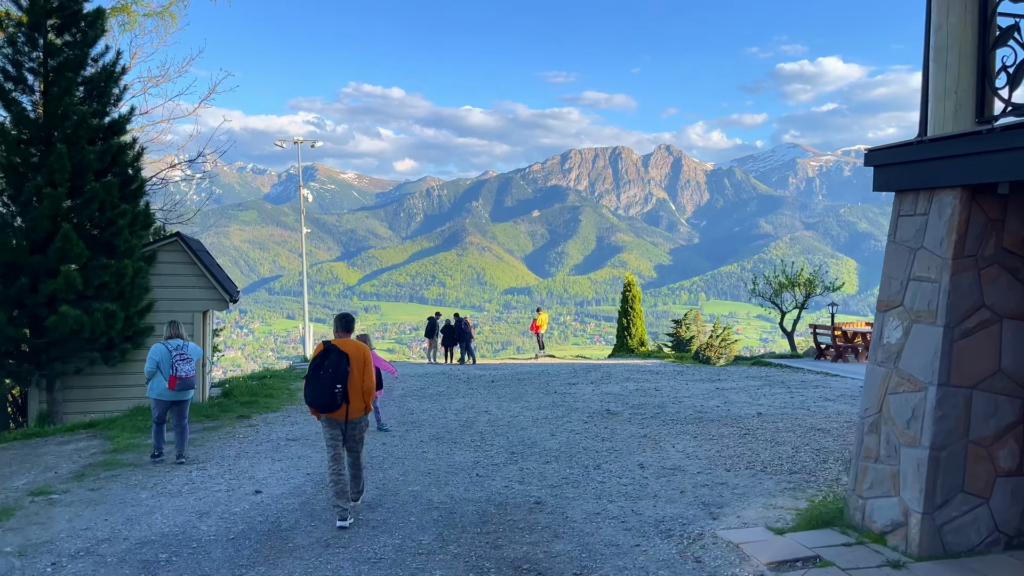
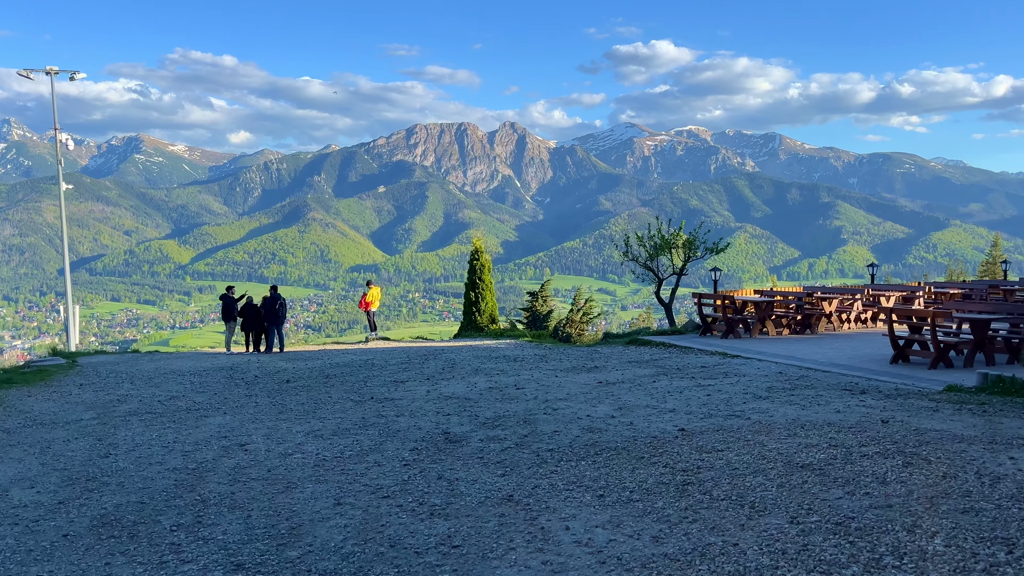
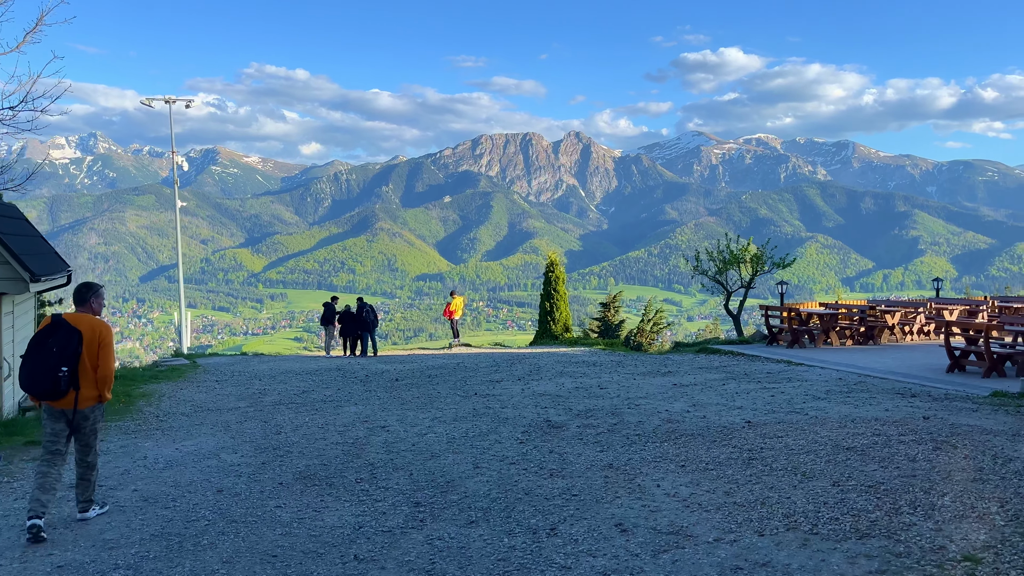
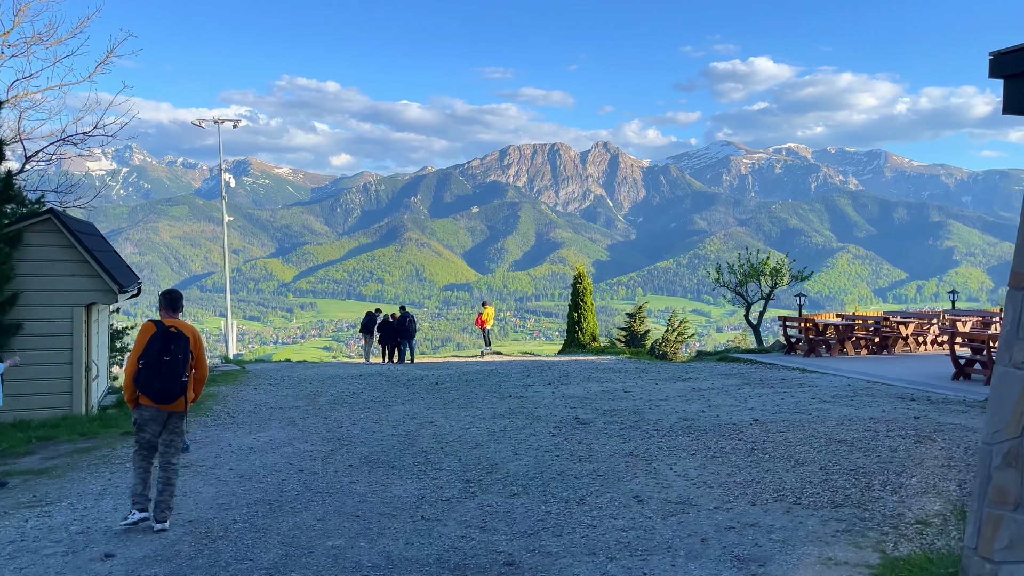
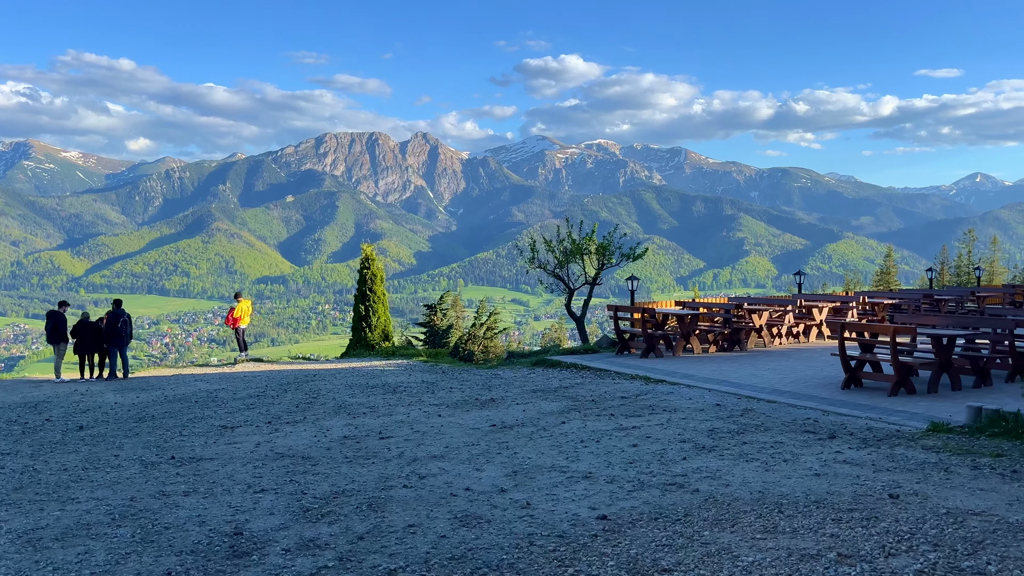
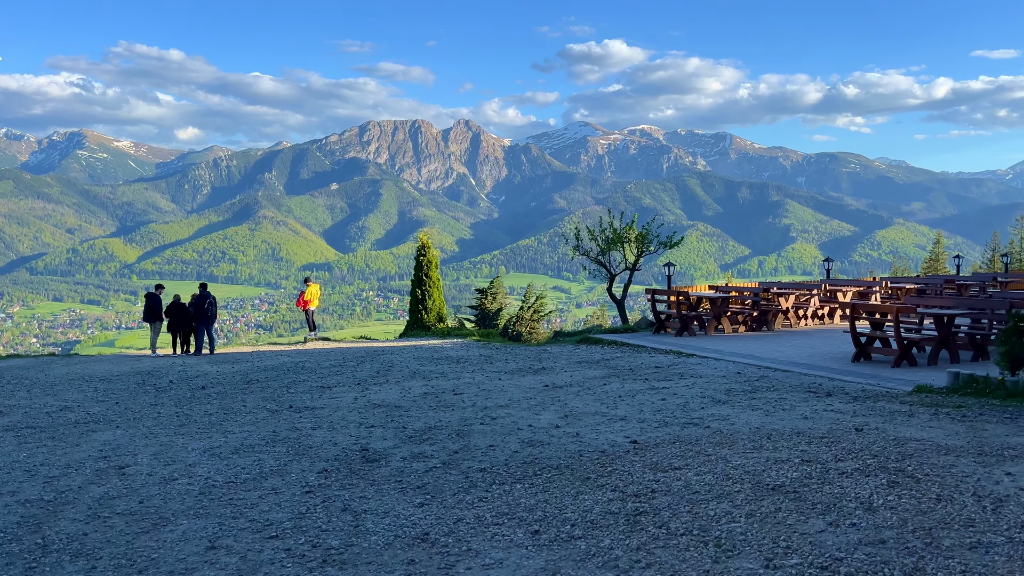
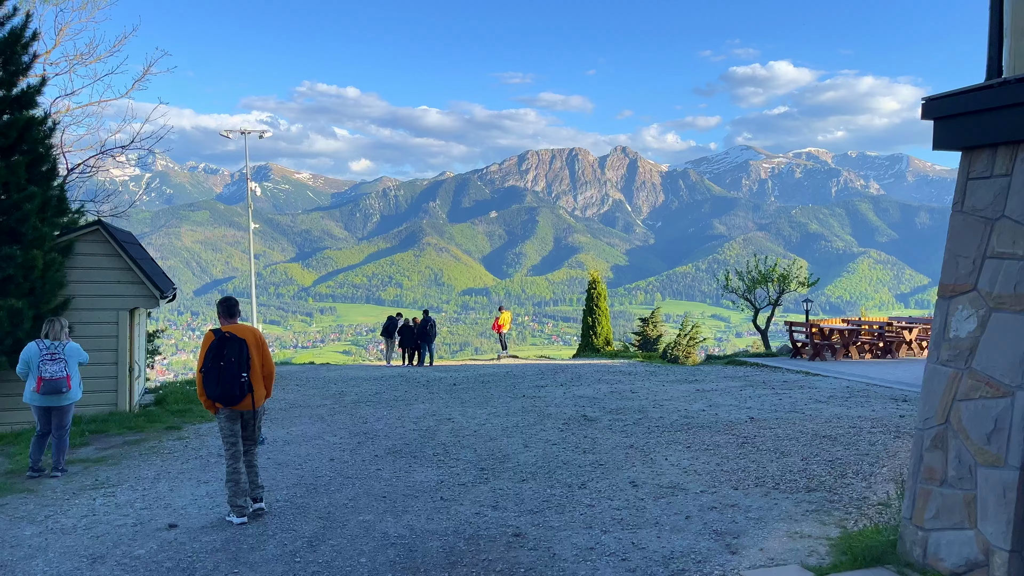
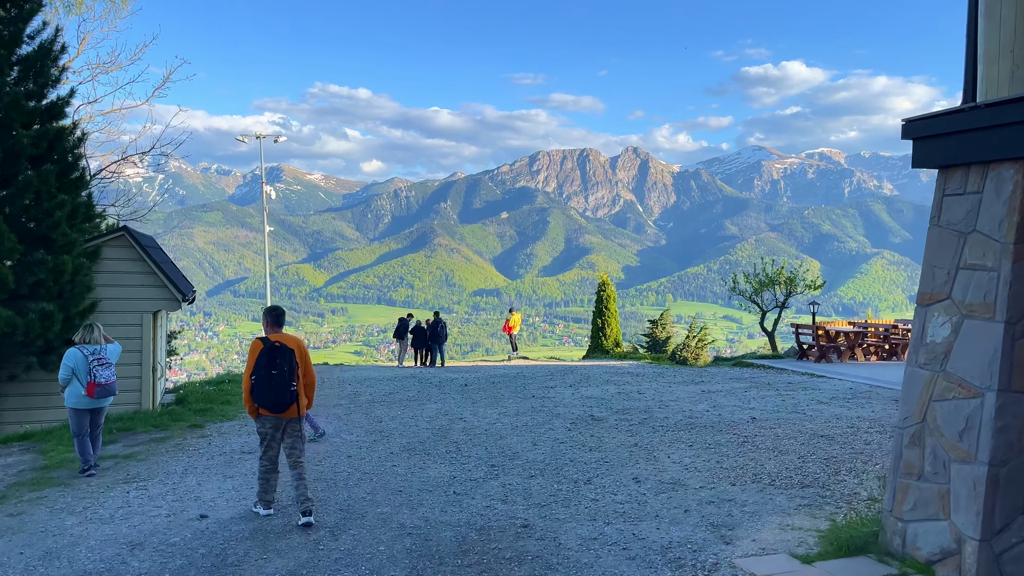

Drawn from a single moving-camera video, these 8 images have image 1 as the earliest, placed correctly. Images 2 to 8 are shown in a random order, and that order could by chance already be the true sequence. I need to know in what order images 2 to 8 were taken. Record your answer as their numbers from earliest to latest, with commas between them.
8, 7, 4, 3, 2, 6, 5
